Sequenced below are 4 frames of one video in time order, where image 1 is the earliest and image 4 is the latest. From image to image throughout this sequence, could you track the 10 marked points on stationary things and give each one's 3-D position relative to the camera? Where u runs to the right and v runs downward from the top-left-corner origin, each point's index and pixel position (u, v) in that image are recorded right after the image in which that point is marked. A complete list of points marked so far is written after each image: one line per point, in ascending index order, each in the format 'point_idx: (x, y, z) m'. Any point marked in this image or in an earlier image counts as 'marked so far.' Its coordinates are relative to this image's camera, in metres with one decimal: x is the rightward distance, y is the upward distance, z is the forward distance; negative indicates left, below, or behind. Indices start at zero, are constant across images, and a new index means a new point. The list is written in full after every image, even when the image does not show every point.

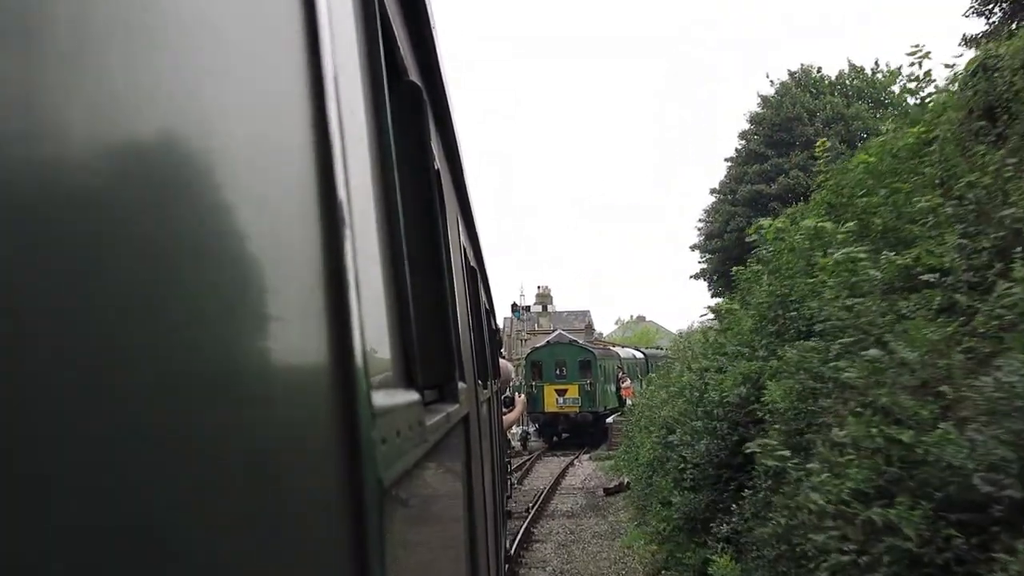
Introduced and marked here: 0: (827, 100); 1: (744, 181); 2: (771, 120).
0: (+3.7, +2.2, +10.4) m
1: (+2.7, +1.2, +10.4) m
2: (+3.0, +1.9, +10.4) m
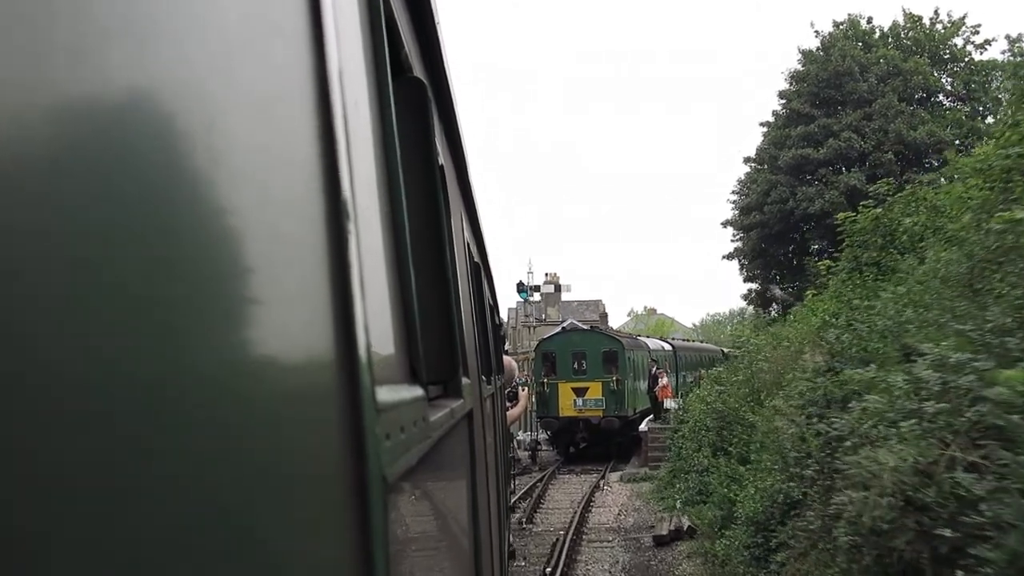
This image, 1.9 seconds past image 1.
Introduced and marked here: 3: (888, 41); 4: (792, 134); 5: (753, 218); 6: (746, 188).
0: (+3.7, +2.4, +9.0) m
1: (+2.7, +1.4, +9.0) m
2: (+3.0, +2.1, +8.9) m
3: (+4.0, +2.6, +9.5) m
4: (+2.7, +1.5, +8.8) m
5: (+2.5, +0.7, +9.0) m
6: (+2.5, +1.1, +9.5) m
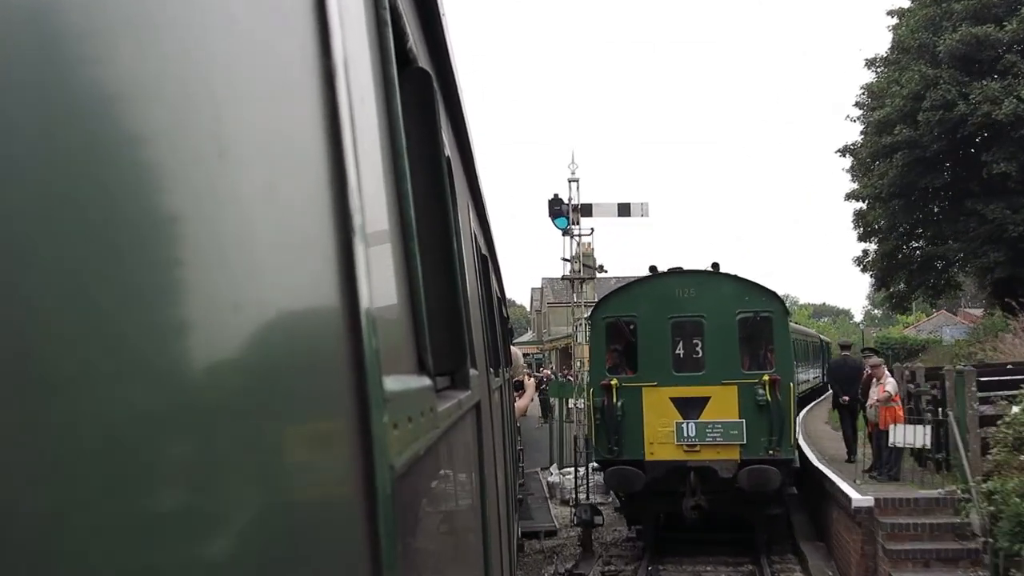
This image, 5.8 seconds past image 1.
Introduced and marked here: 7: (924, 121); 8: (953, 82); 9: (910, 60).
0: (+3.9, +2.7, +6.1) m
1: (+2.9, +1.7, +6.0) m
2: (+3.2, +2.4, +6.0) m
3: (+4.2, +2.9, +6.6) m
4: (+2.9, +1.8, +5.9) m
5: (+2.6, +1.0, +6.1) m
6: (+2.7, +1.4, +6.6) m
7: (+2.7, +1.1, +5.9) m
8: (+2.8, +1.3, +5.7) m
9: (+2.8, +1.6, +6.4) m
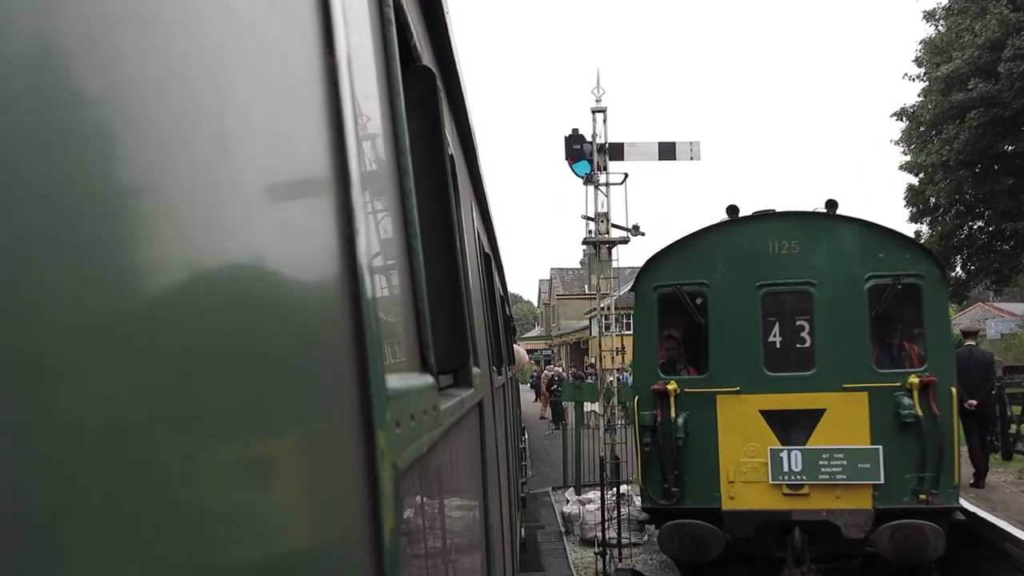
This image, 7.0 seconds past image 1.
0: (+3.9, +2.8, +5.2) m
1: (+2.9, +1.8, +5.1) m
2: (+3.2, +2.5, +5.1) m
3: (+4.2, +3.0, +5.7) m
4: (+2.9, +1.9, +5.0) m
5: (+2.6, +1.1, +5.2) m
6: (+2.7, +1.5, +5.7) m
7: (+2.7, +1.2, +5.0) m
8: (+2.8, +1.4, +4.8) m
9: (+2.8, +1.7, +5.5) m
